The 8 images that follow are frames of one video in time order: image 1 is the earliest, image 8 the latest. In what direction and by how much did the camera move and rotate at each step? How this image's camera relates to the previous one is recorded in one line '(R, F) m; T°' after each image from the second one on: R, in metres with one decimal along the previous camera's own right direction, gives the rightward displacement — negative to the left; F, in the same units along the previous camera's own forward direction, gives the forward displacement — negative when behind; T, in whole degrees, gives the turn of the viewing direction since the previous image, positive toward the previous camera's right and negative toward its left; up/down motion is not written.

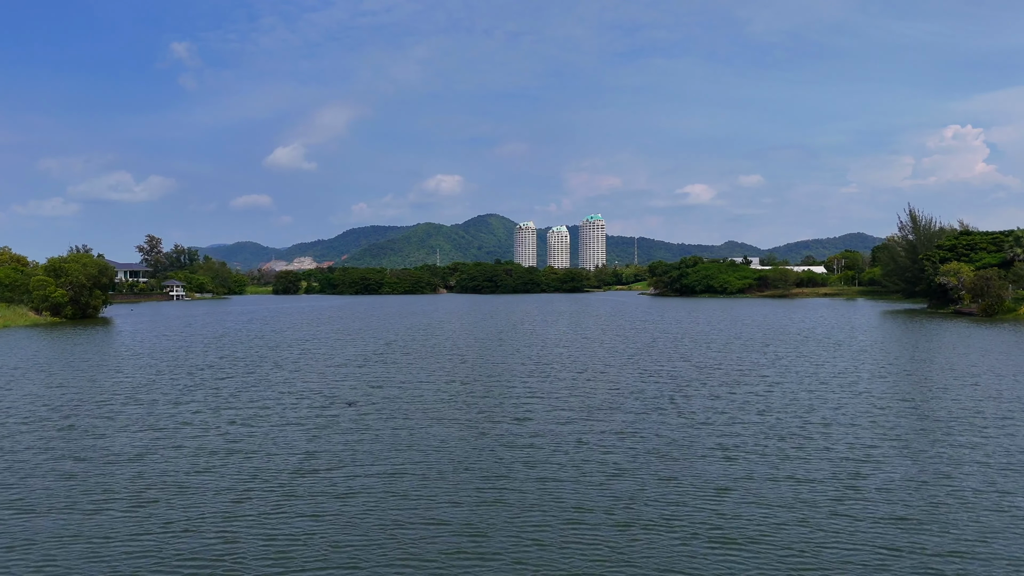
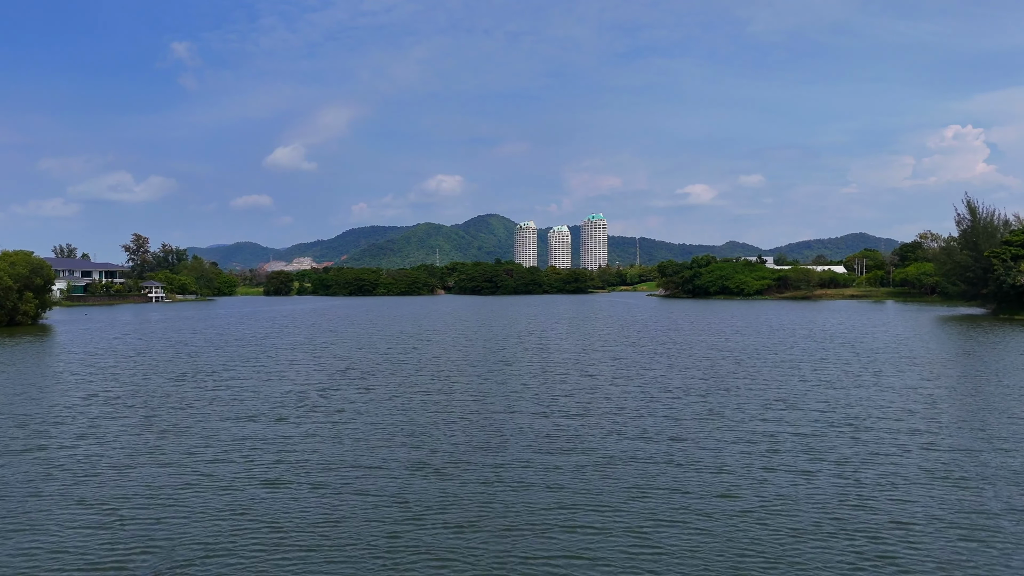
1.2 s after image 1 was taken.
(-0.3, +10.5) m; 0°
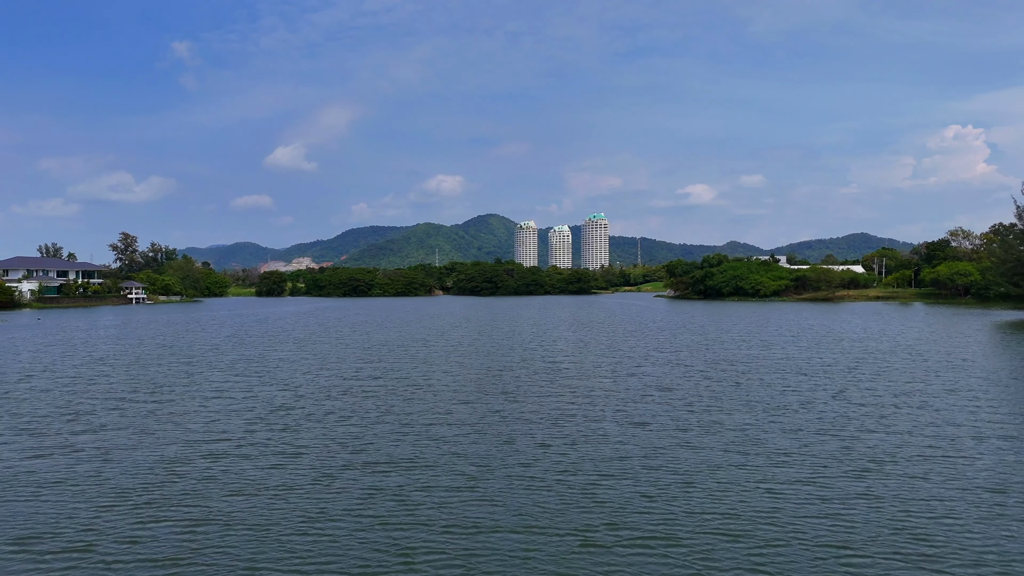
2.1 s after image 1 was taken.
(-0.2, +8.6) m; 0°
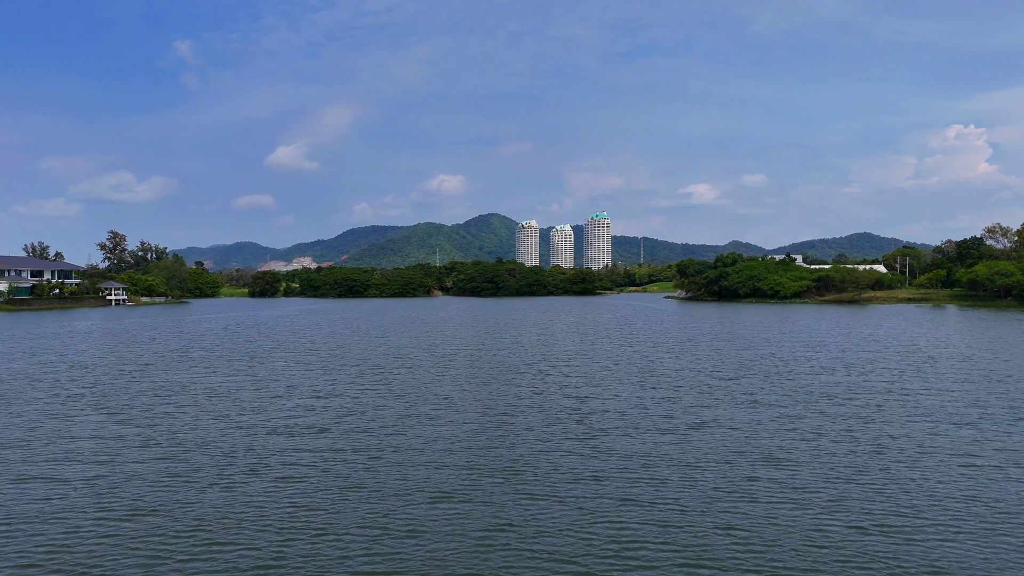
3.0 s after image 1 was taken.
(-0.2, +8.7) m; 0°
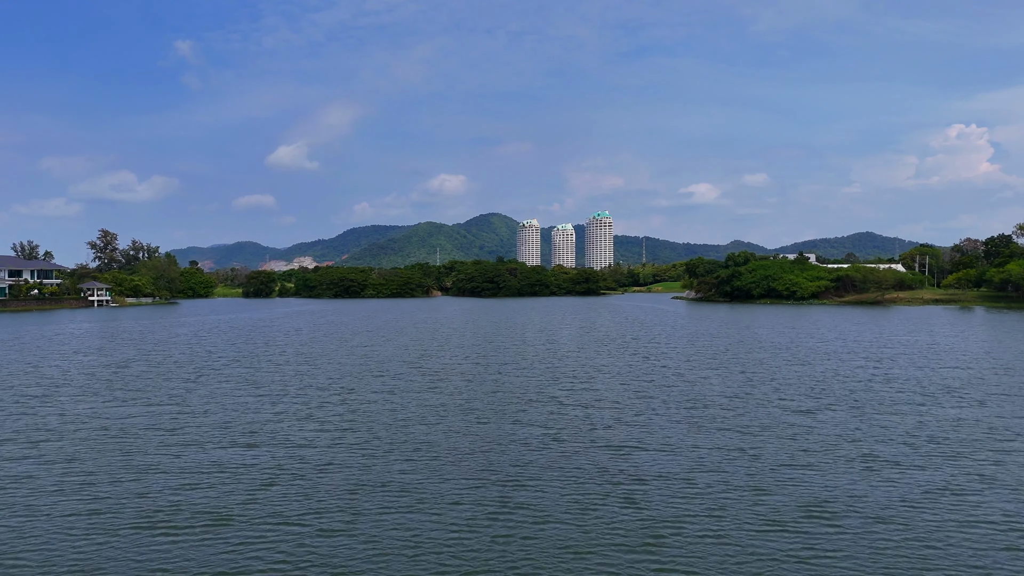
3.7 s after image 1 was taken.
(-0.2, +6.6) m; 0°
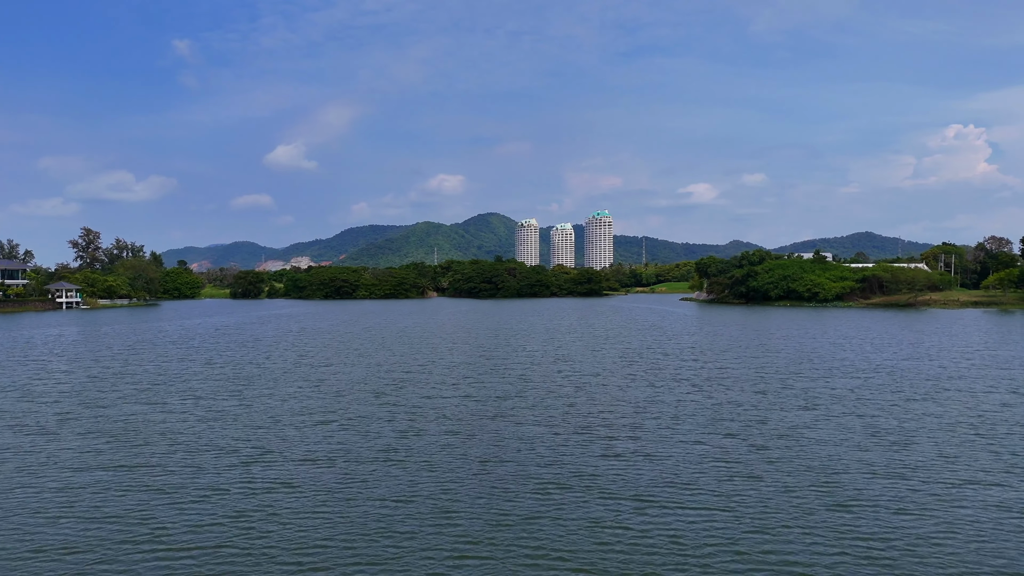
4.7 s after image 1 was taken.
(-0.2, +9.1) m; 0°
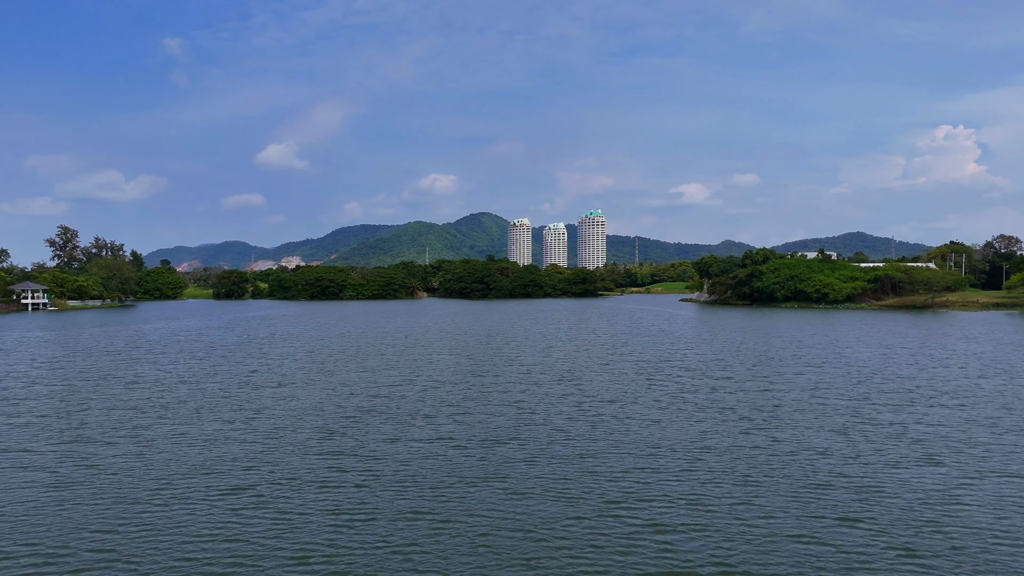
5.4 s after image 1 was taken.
(-0.1, +6.3) m; +1°
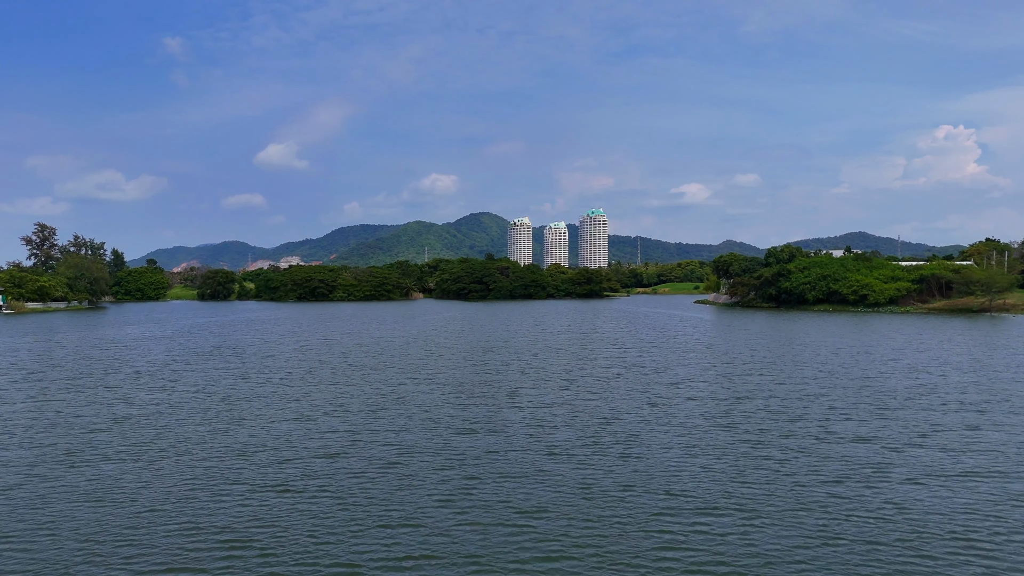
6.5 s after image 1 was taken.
(-0.2, +11.2) m; 0°
